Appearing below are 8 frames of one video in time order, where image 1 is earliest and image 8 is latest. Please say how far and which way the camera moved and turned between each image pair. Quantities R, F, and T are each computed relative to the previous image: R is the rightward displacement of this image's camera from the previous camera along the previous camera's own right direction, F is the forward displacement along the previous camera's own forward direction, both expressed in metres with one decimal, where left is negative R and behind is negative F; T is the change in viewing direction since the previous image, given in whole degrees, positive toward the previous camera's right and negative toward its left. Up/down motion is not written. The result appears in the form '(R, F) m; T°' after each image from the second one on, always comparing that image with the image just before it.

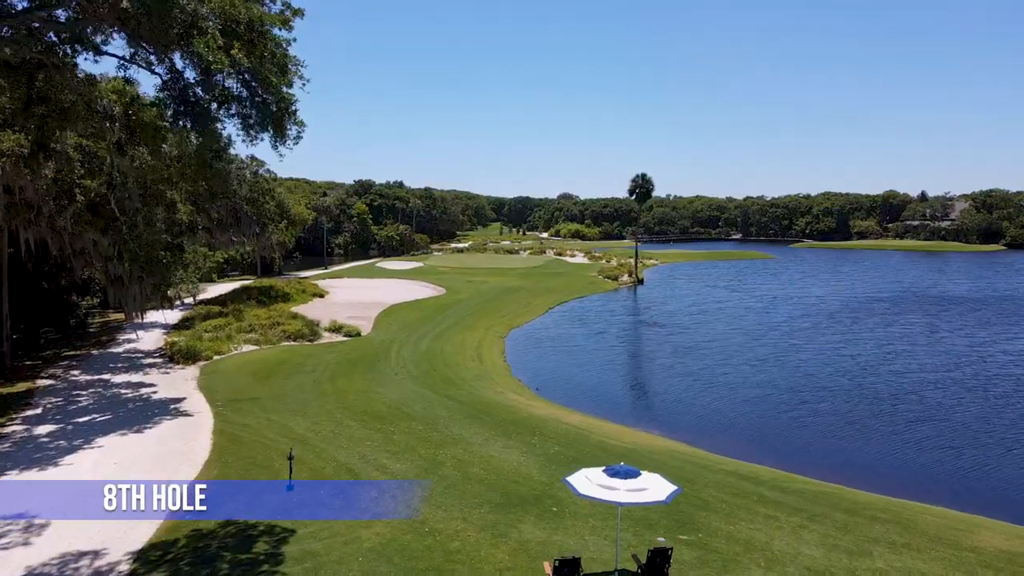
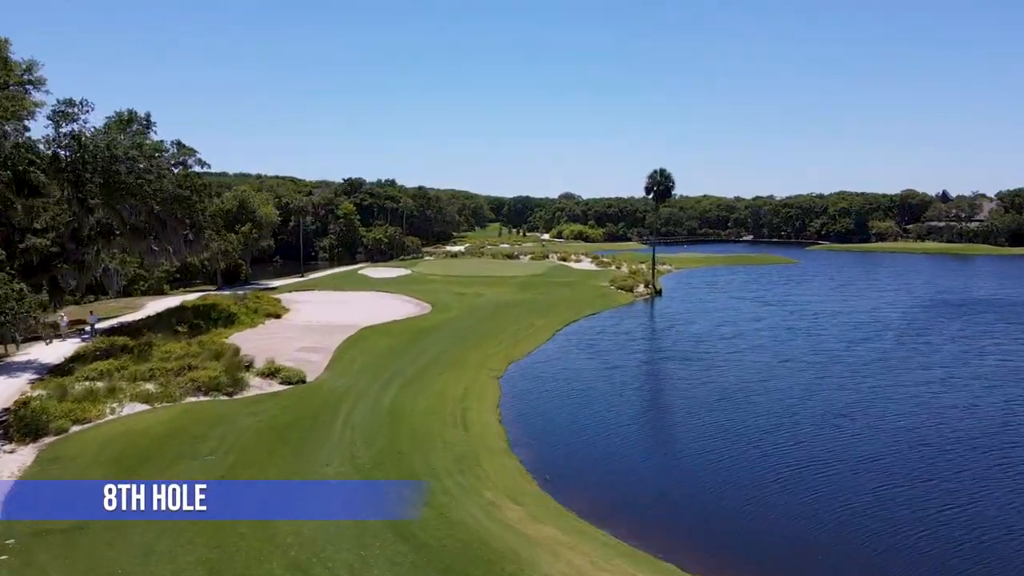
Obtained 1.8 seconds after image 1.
(+0.1, +9.2) m; 0°
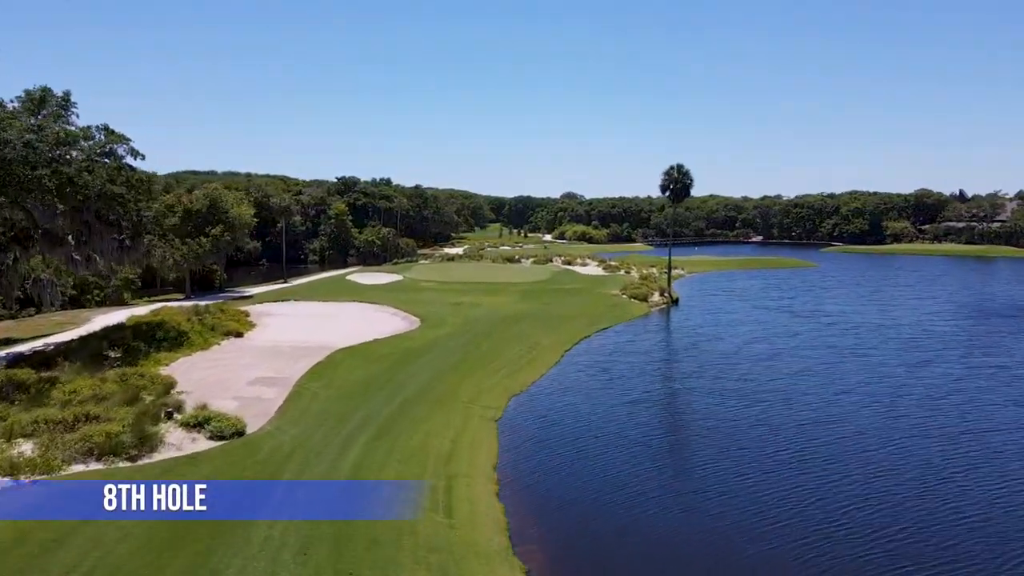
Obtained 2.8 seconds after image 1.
(0.0, +6.1) m; 0°
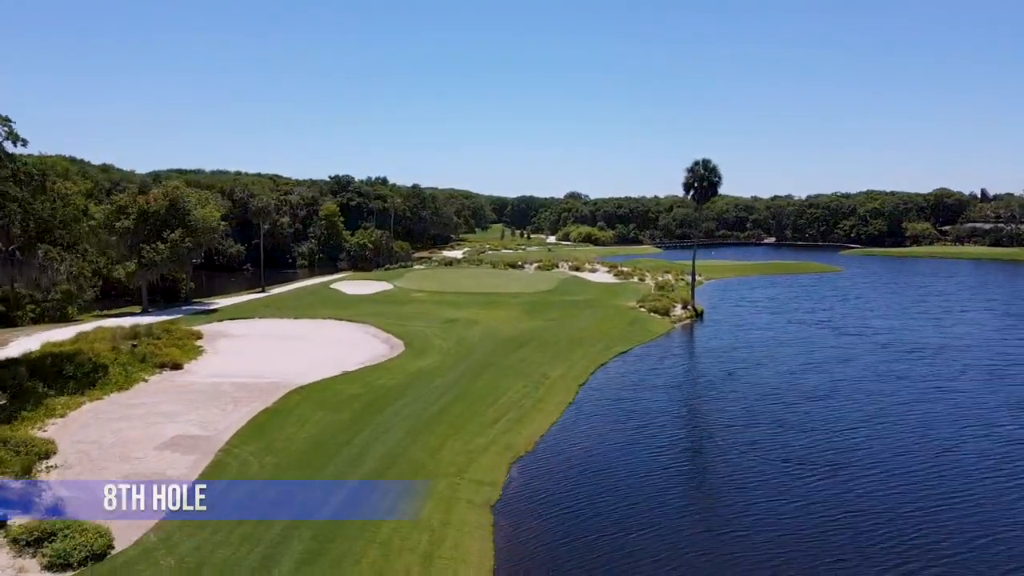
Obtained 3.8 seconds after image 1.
(0.0, +6.8) m; 0°
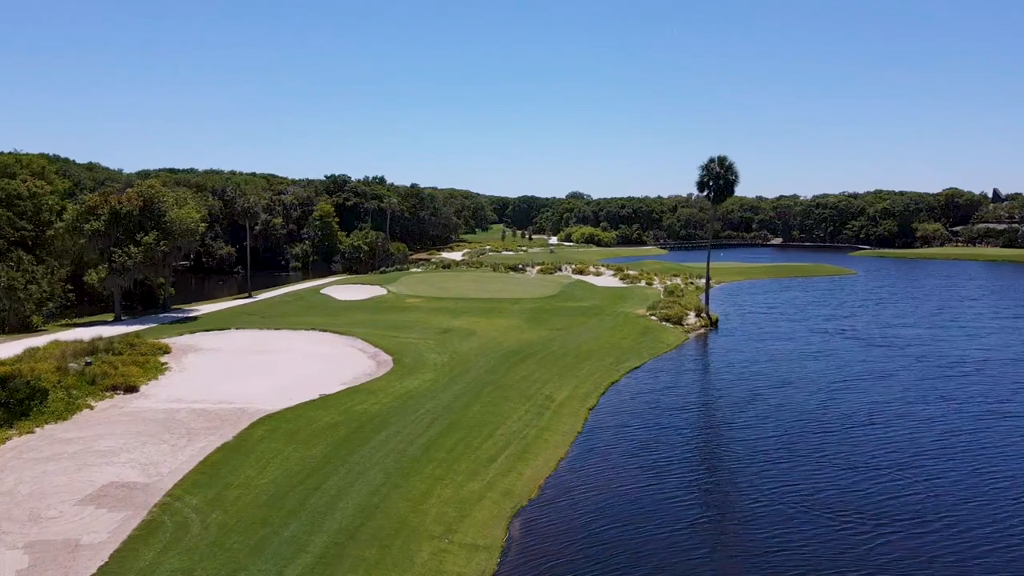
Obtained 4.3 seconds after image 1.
(0.0, +3.5) m; 0°
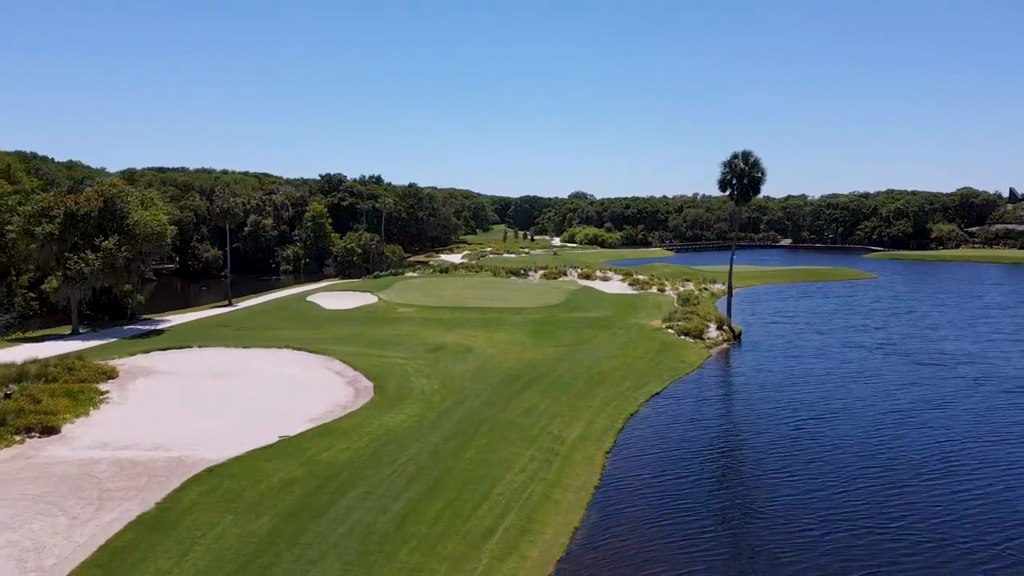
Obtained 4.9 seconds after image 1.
(0.0, +4.5) m; 0°
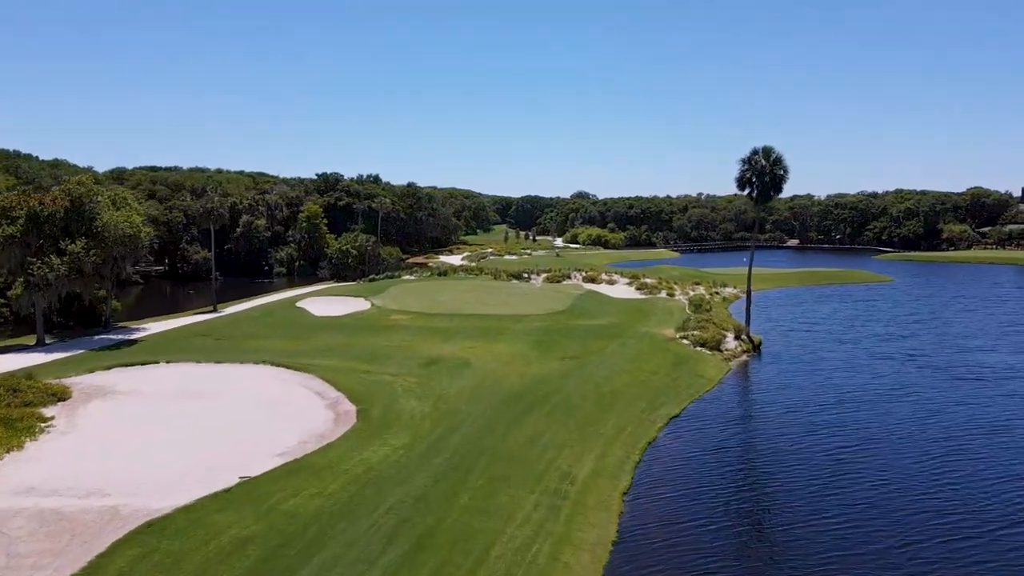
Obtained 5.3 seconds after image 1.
(0.0, +3.1) m; 0°
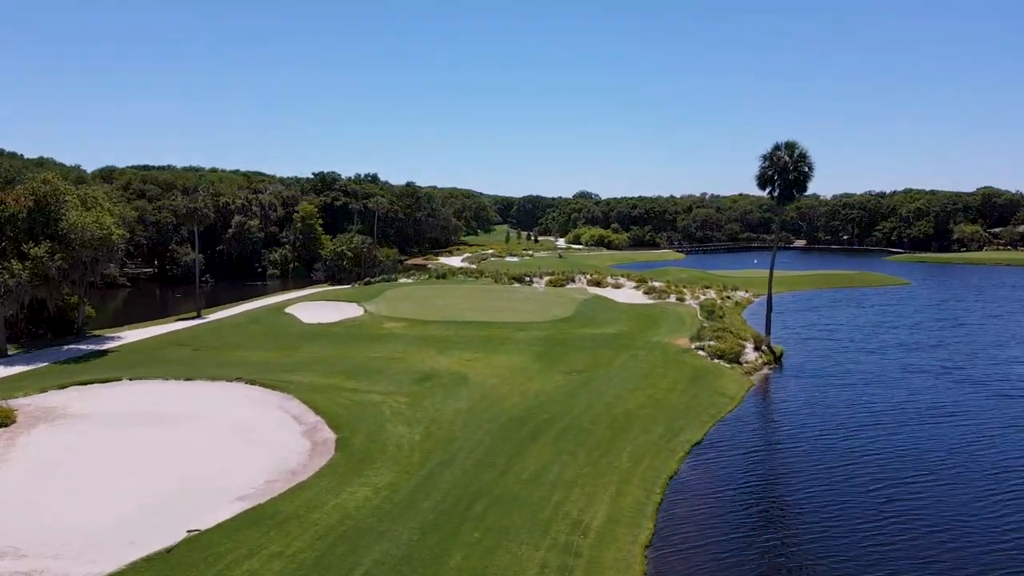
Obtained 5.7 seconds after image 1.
(0.0, +2.9) m; 0°
